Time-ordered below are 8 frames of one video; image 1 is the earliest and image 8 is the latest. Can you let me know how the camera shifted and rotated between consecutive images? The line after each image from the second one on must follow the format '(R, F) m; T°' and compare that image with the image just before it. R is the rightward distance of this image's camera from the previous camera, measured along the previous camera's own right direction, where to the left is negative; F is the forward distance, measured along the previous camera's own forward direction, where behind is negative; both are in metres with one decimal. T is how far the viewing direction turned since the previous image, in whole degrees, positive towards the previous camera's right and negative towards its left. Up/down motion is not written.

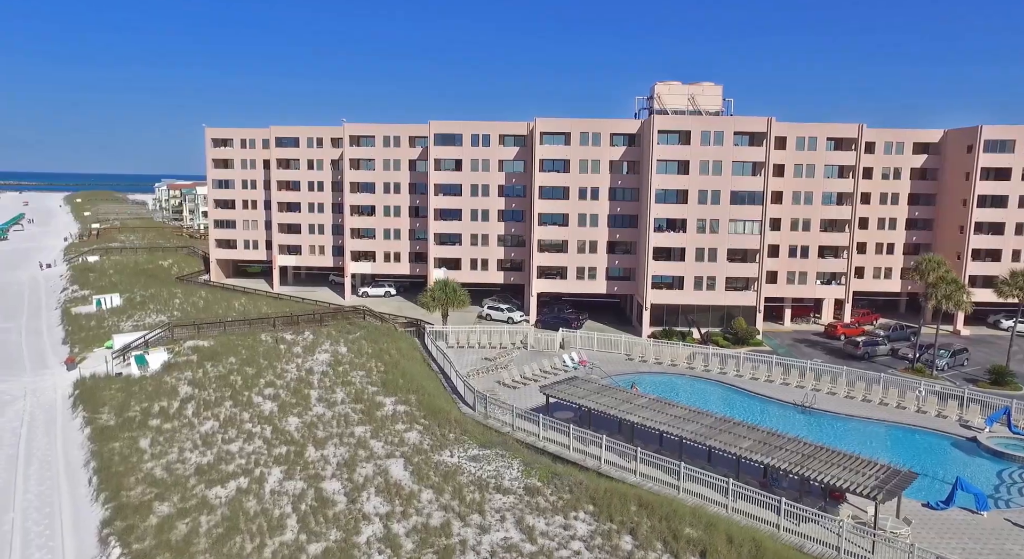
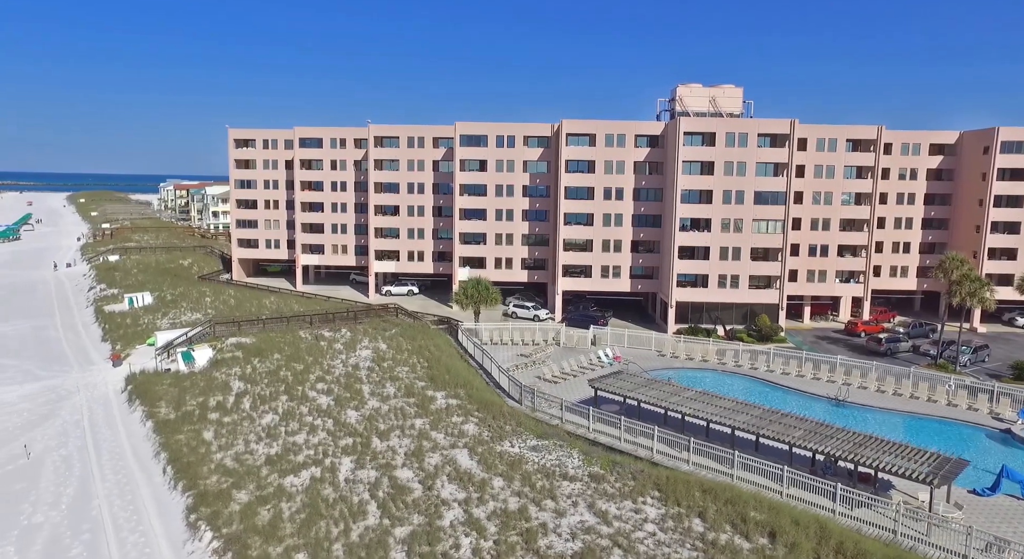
(-2.7, -1.1) m; 0°
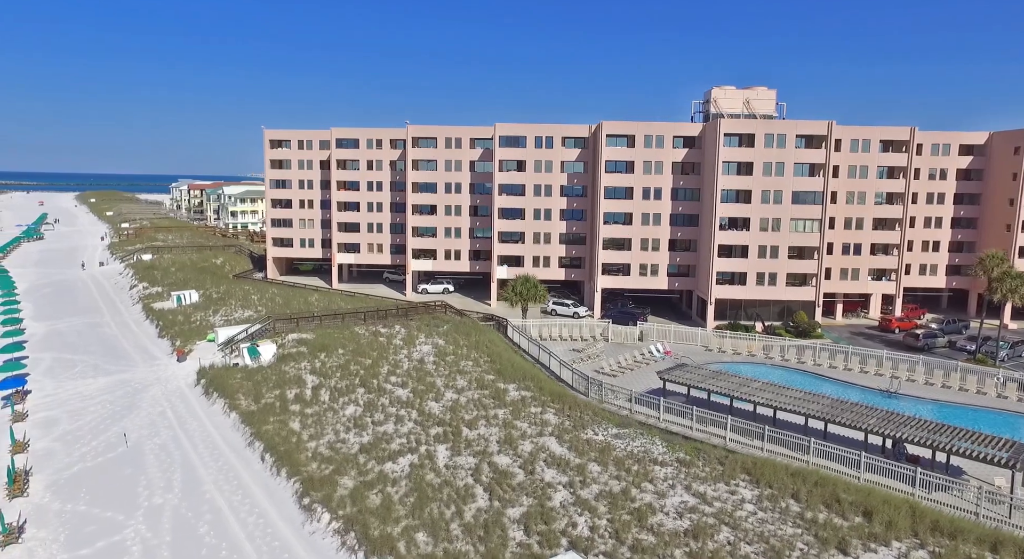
(-3.9, -1.3) m; 0°
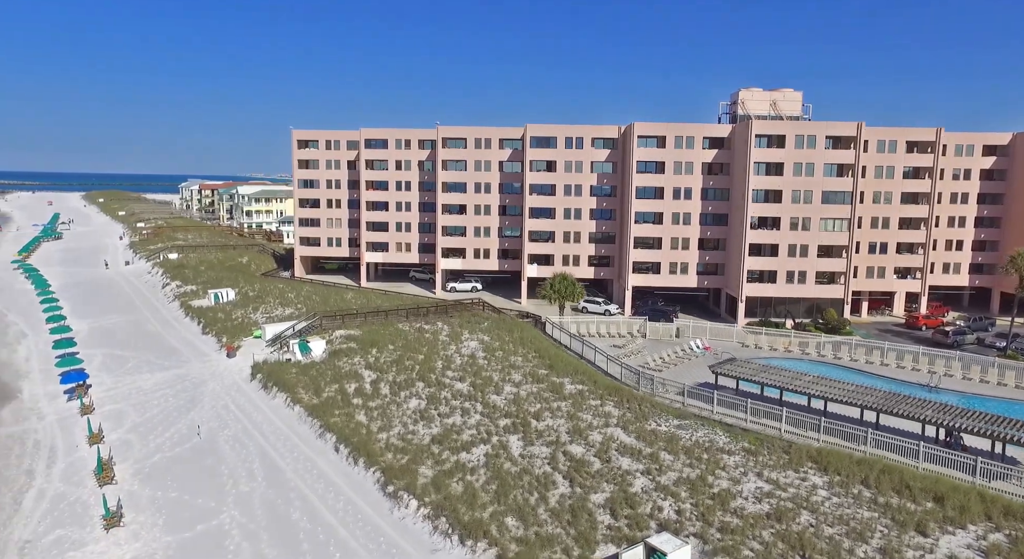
(-3.2, -1.1) m; 0°
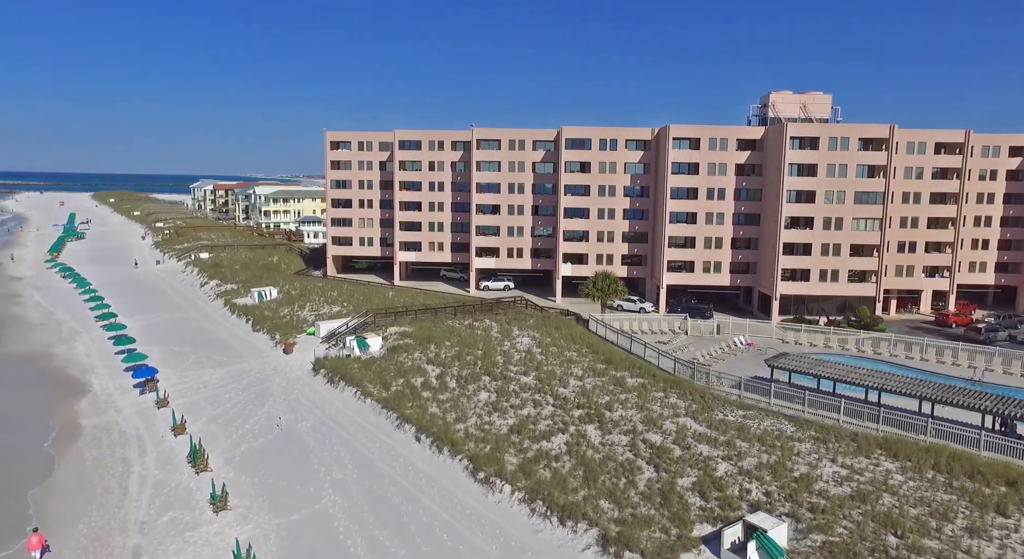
(-3.8, -1.5) m; 0°
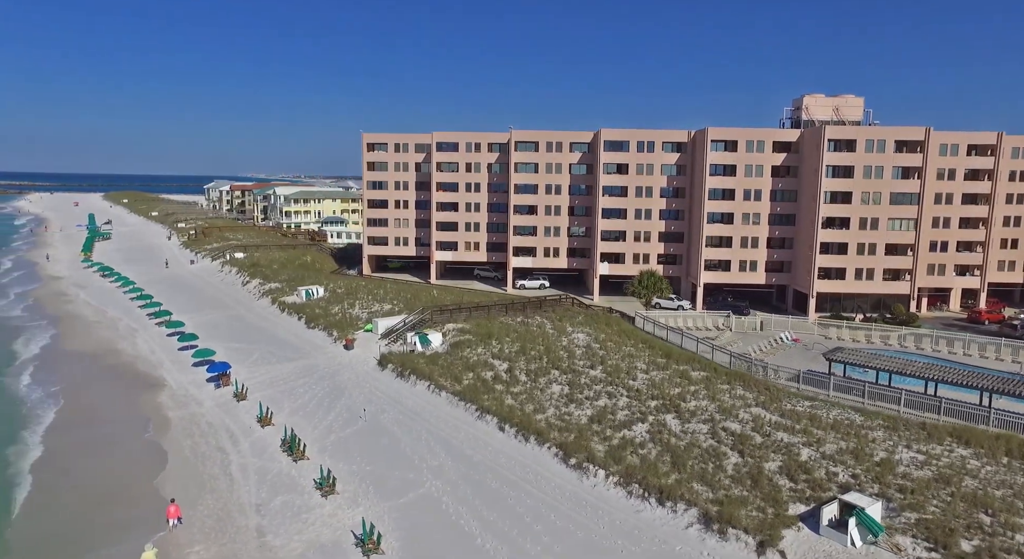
(-4.2, -1.7) m; 0°
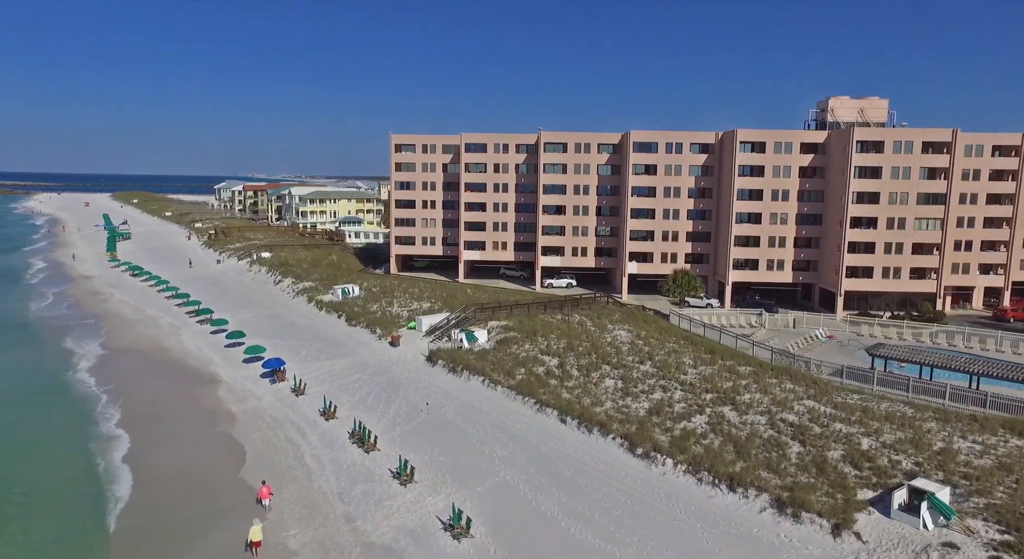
(-3.4, -1.3) m; 0°
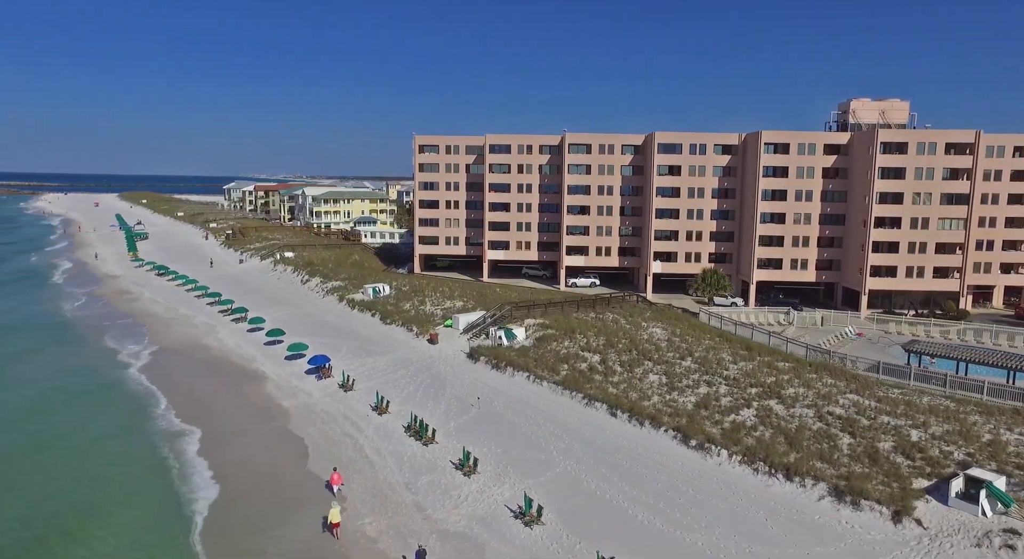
(-3.0, -1.1) m; 0°
